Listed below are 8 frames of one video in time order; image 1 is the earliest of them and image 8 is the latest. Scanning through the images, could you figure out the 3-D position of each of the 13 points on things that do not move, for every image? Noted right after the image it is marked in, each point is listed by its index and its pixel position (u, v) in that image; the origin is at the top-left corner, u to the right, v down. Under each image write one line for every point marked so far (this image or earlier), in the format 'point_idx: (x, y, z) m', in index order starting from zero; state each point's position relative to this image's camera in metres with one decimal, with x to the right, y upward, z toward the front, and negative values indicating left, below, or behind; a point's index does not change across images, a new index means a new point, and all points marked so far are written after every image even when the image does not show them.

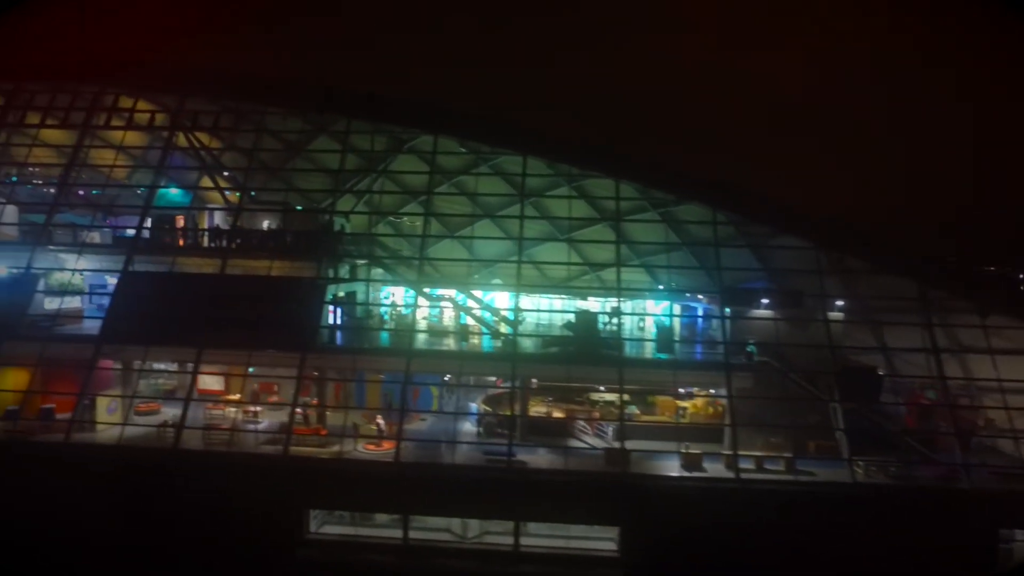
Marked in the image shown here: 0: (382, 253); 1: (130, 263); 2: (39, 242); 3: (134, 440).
0: (-4.9, +1.3, +11.0) m
1: (-13.3, +0.9, +10.4) m
2: (-17.1, +1.7, +10.6) m
3: (-11.6, -4.8, +9.1) m
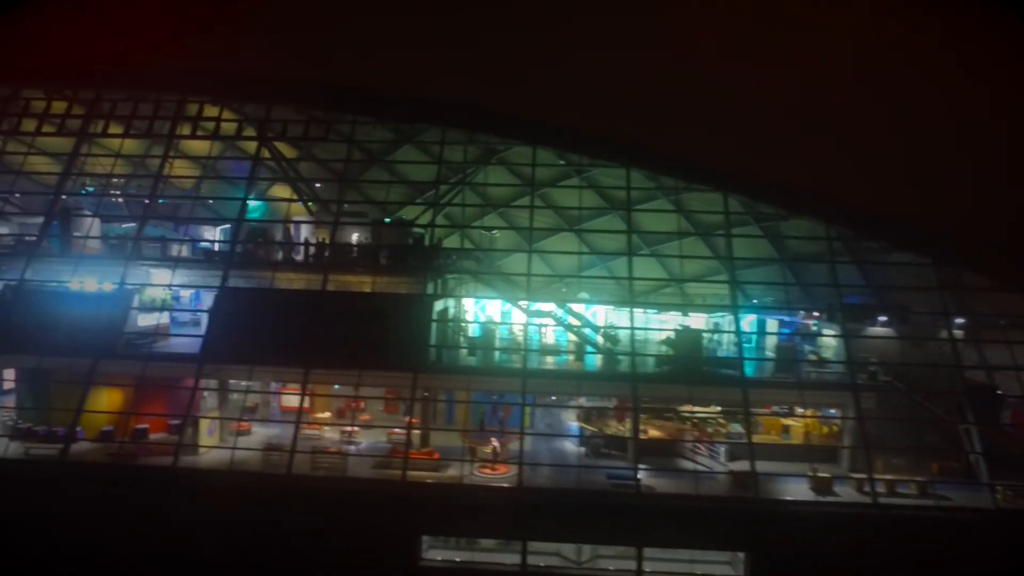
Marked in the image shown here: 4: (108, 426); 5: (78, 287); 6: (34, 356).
0: (-1.3, +0.7, +10.7) m
1: (-9.7, +0.3, +10.2) m
2: (-13.5, +1.1, +10.3) m
3: (-7.9, -5.4, +8.8) m
4: (-13.3, -4.5, +9.3) m
5: (-14.9, 0.0, +10.0) m
6: (-15.4, -2.3, +9.5) m
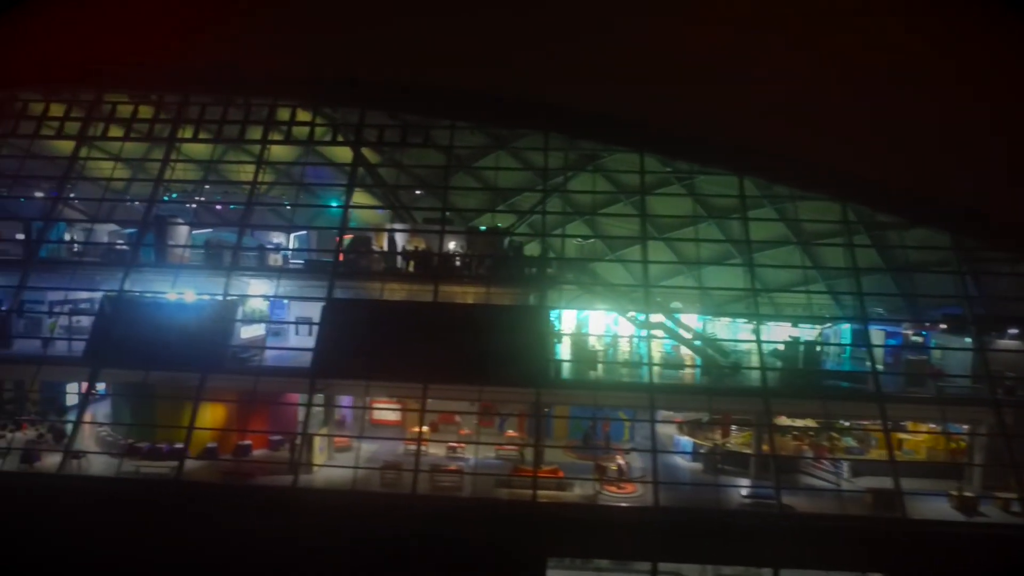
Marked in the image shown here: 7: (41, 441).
0: (+2.5, +0.4, +10.4) m
1: (-5.9, -0.1, +9.9) m
2: (-9.7, +0.7, +10.0) m
3: (-4.2, -5.8, +8.5) m
4: (-9.5, -4.8, +9.0) m
5: (-11.1, -0.4, +9.7) m
6: (-11.7, -2.7, +9.2) m
7: (-14.3, -4.7, +8.9) m
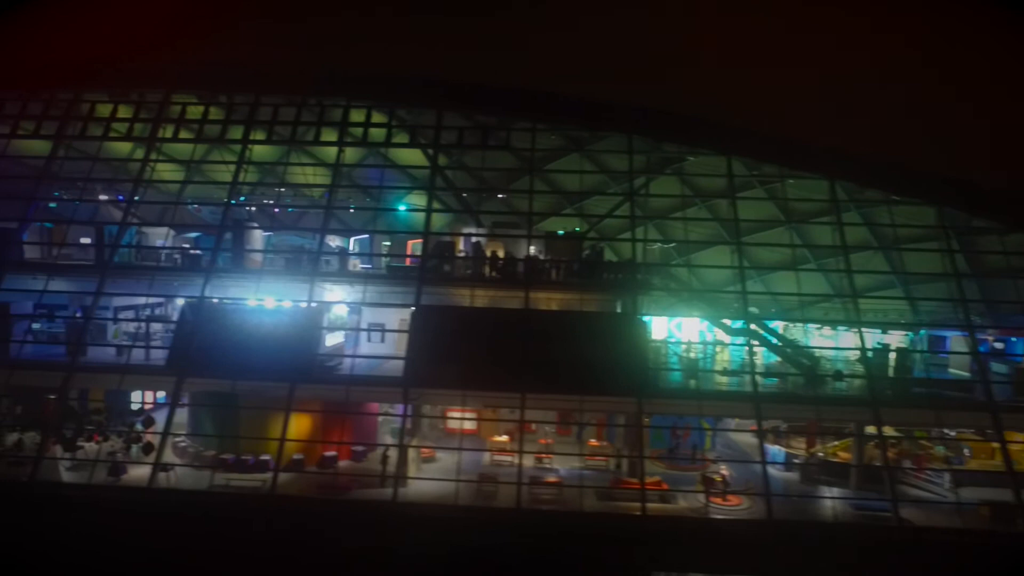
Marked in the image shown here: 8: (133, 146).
0: (+5.4, +0.1, +10.2) m
1: (-3.0, -0.3, +9.6) m
2: (-6.8, +0.5, +9.8) m
3: (-1.2, -6.0, +8.3) m
4: (-6.6, -5.0, +8.8) m
5: (-8.2, -0.6, +9.4) m
6: (-8.7, -2.9, +9.0) m
7: (-11.4, -4.9, +8.6) m
8: (-15.1, +5.7, +11.7) m
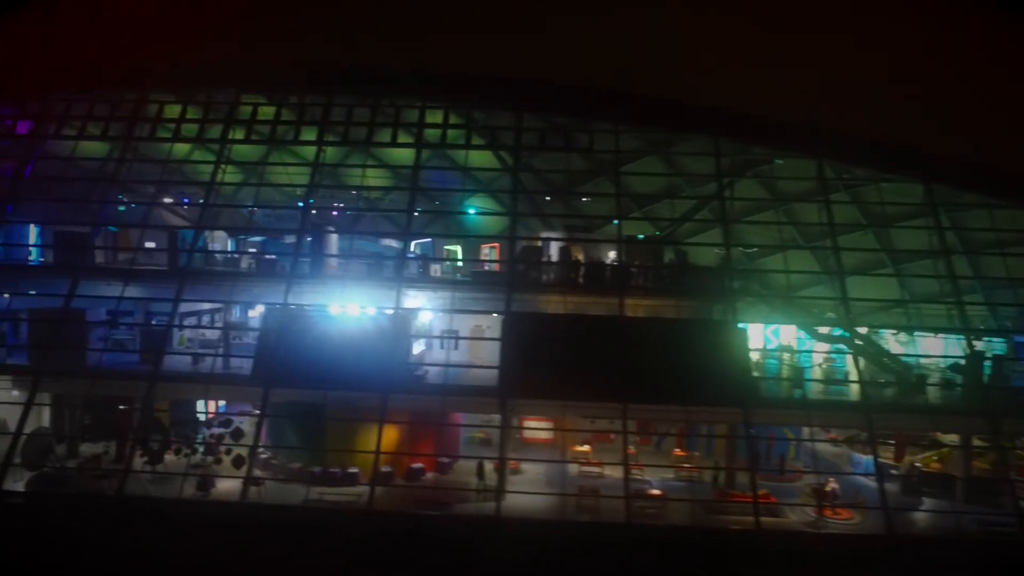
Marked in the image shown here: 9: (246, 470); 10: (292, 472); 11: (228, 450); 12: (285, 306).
0: (+8.3, -0.1, +10.0) m
1: (-0.1, -0.5, +9.3) m
2: (-3.9, +0.3, +9.5) m
3: (+1.6, -6.2, +8.0) m
4: (-3.7, -5.2, +8.5) m
5: (-5.3, -0.8, +9.2) m
6: (-5.9, -3.1, +8.7) m
7: (-8.5, -5.1, +8.3) m
8: (-12.3, +5.5, +11.5) m
9: (-7.6, -5.2, +8.3) m
10: (-6.3, -5.3, +8.4) m
11: (-8.2, -4.7, +8.4) m
12: (-7.2, -0.6, +9.2) m
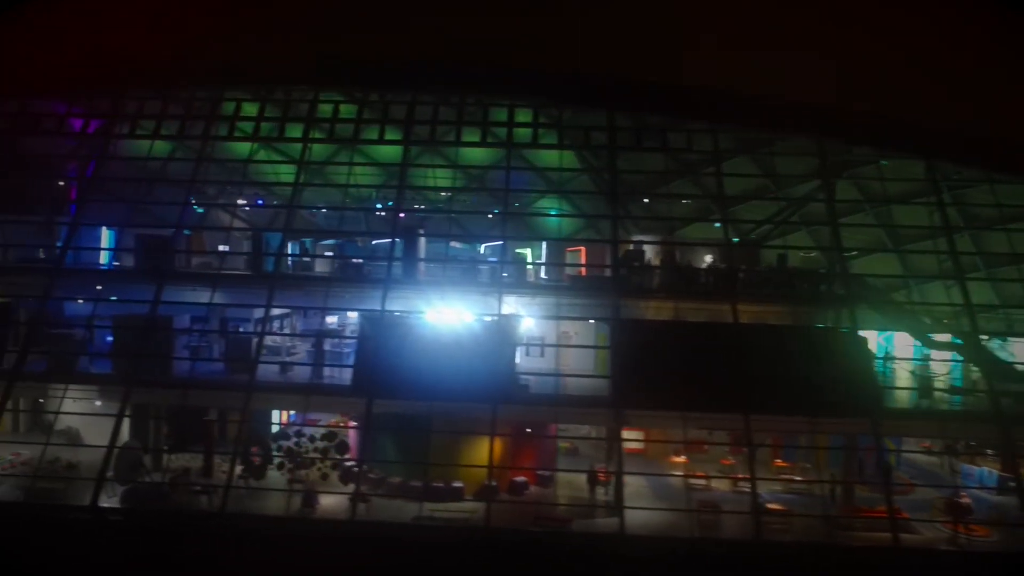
0: (+11.4, -0.2, +9.6) m
1: (+3.1, -0.6, +9.0) m
2: (-0.8, +0.1, +9.1) m
3: (+4.8, -6.4, +7.6) m
4: (-0.5, -5.4, +8.1) m
5: (-2.2, -1.0, +8.8) m
6: (-2.7, -3.3, +8.3) m
7: (-5.4, -5.3, +8.0) m
8: (-9.1, +5.4, +11.1) m
9: (-4.4, -5.4, +7.9) m
10: (-3.1, -5.5, +8.0) m
11: (-5.1, -4.9, +8.0) m
12: (-4.0, -0.7, +8.8) m
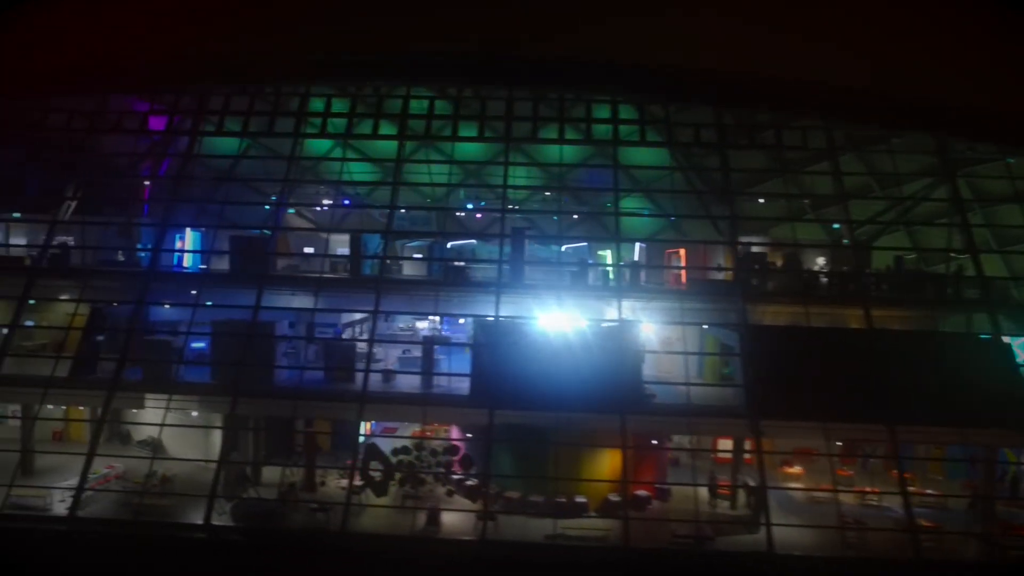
0: (+14.8, -0.3, +9.2) m
1: (+6.5, -0.8, +8.6) m
2: (+2.7, 0.0, +8.7) m
3: (+8.2, -6.5, +7.2) m
4: (+2.9, -5.5, +7.7) m
5: (+1.2, -1.1, +8.4) m
6: (+0.7, -3.4, +7.9) m
7: (-1.9, -5.4, +7.5) m
8: (-5.7, +5.2, +10.6) m
9: (-1.0, -5.5, +7.5) m
10: (+0.3, -5.6, +7.6) m
11: (-1.6, -5.0, +7.6) m
12: (-0.6, -0.9, +8.4) m
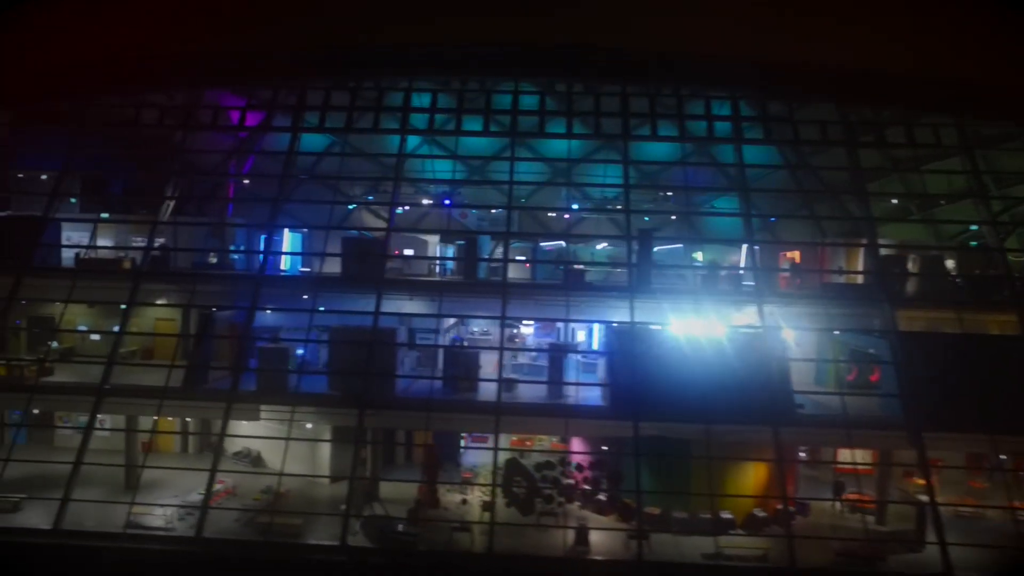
0: (+18.5, -0.4, +8.8) m
1: (+10.1, -0.9, +8.1) m
2: (+6.3, -0.1, +8.3) m
3: (+11.9, -6.6, +6.8) m
4: (+6.5, -5.7, +7.3) m
5: (+4.9, -1.2, +7.9) m
6: (+4.4, -3.5, +7.5) m
7: (+1.7, -5.5, +7.1) m
8: (-2.1, +5.1, +10.2) m
9: (+2.7, -5.7, +7.1) m
10: (+4.0, -5.7, +7.1) m
11: (+2.0, -5.1, +7.2) m
12: (+3.0, -1.0, +8.0) m
